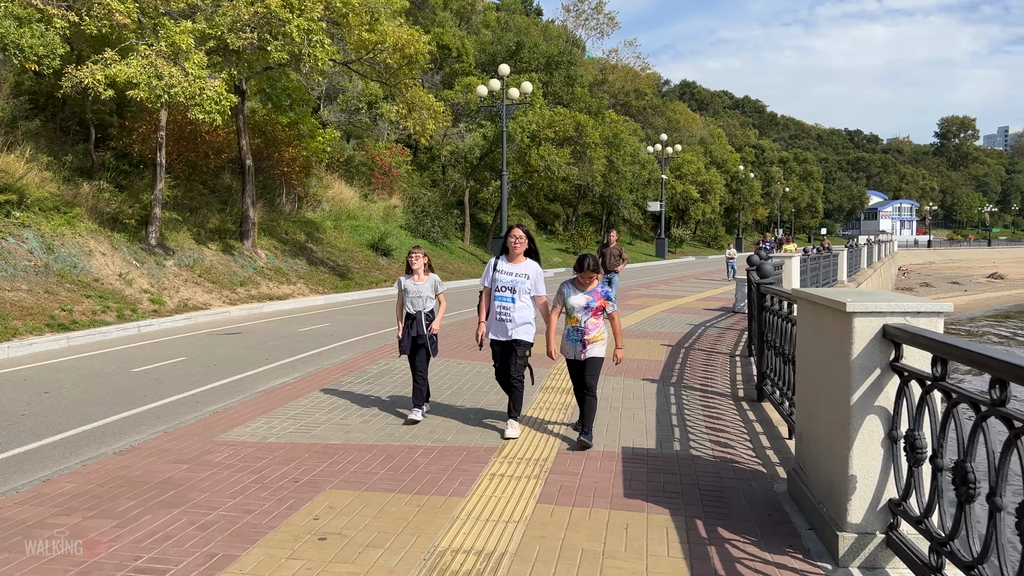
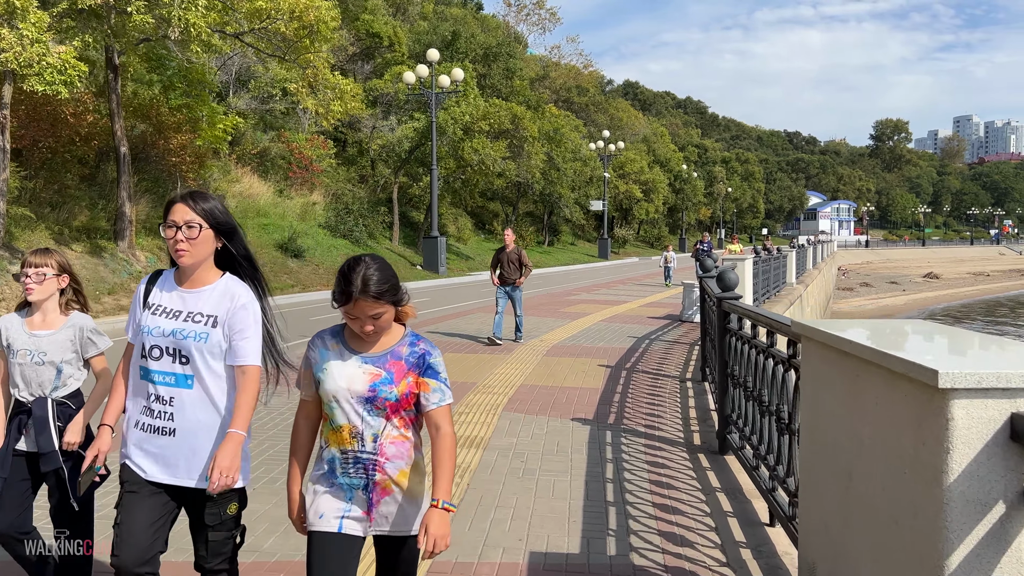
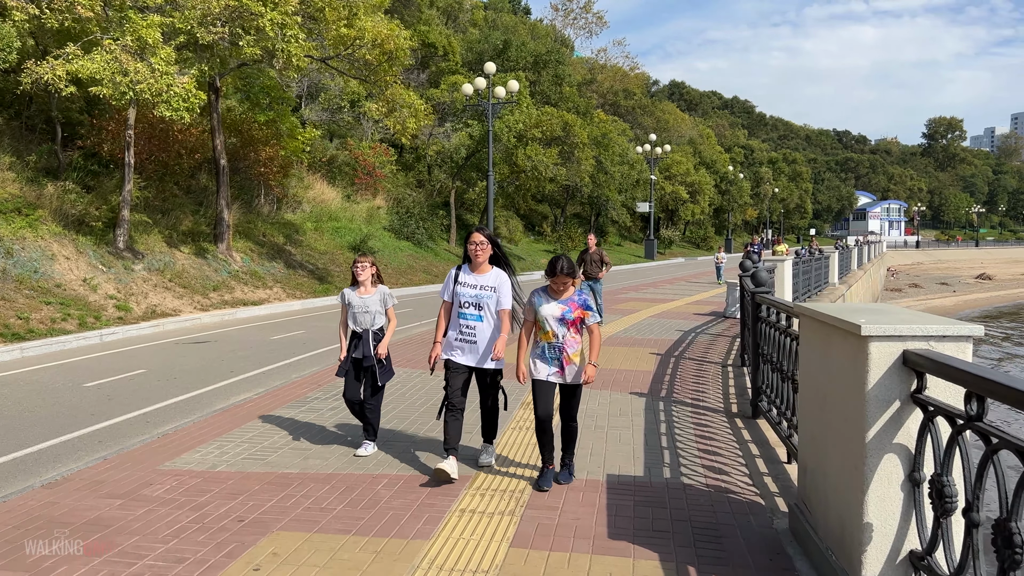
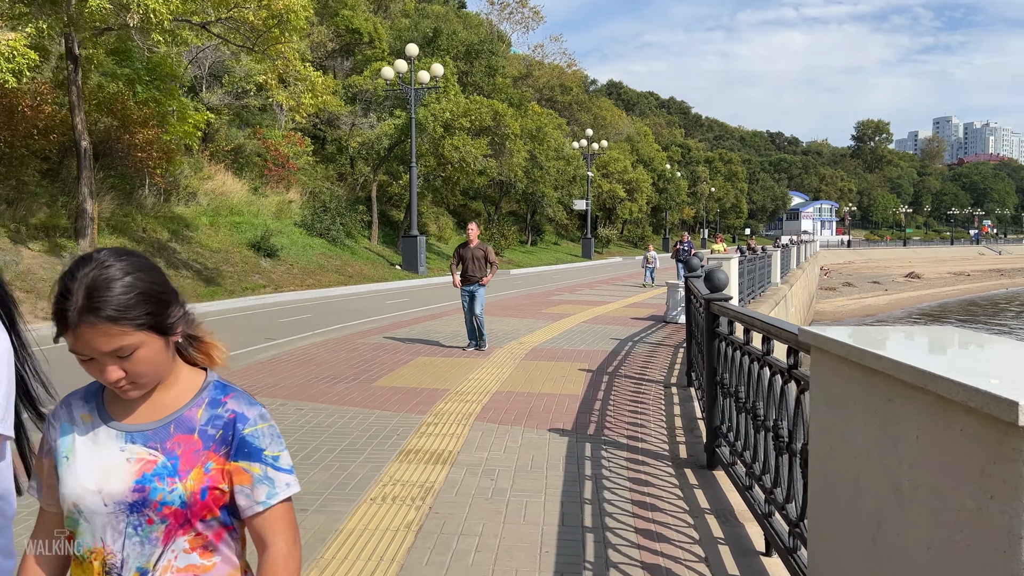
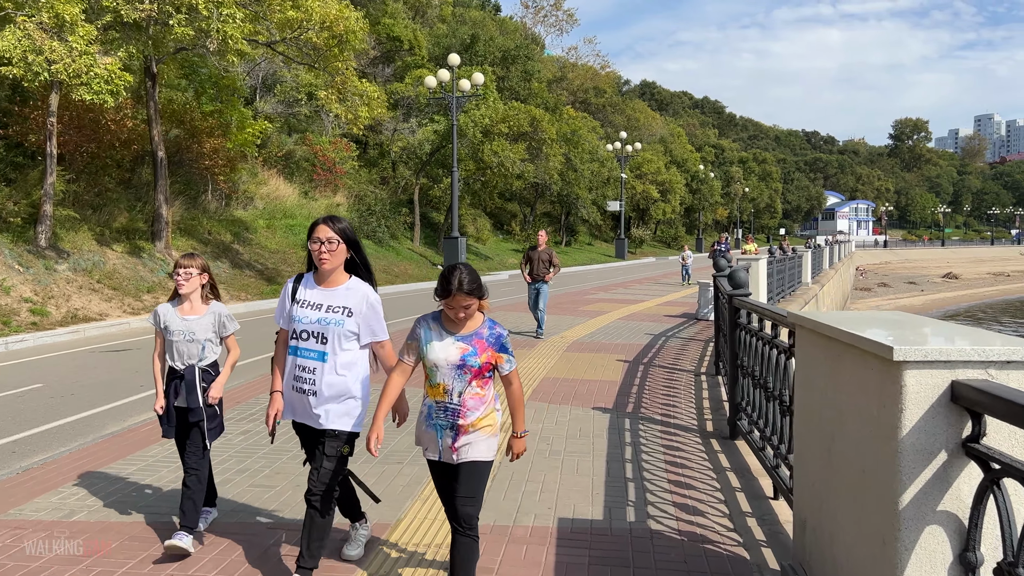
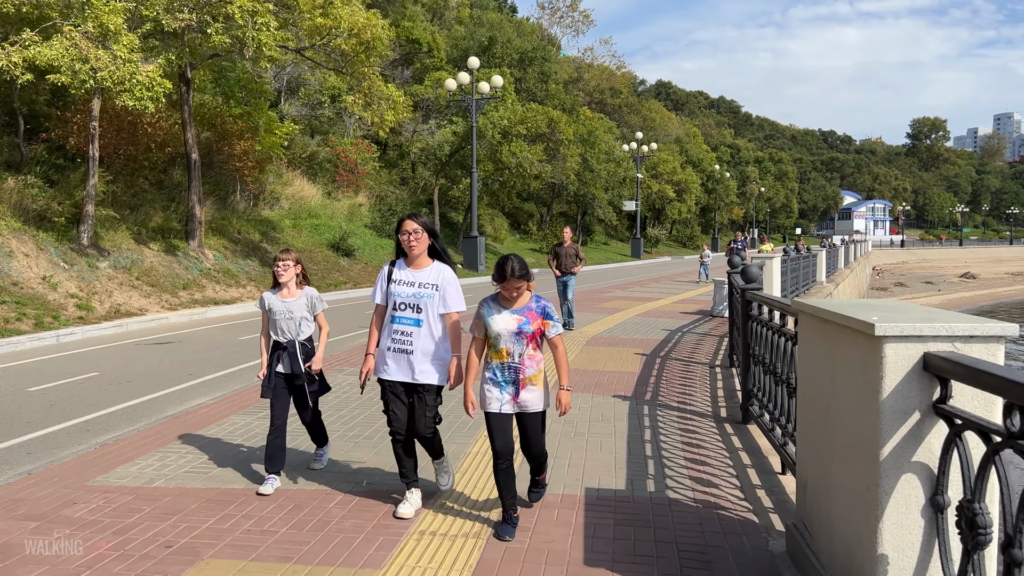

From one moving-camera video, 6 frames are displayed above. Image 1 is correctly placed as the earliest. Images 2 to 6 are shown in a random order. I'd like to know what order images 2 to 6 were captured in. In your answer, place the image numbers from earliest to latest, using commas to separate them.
3, 6, 5, 2, 4
